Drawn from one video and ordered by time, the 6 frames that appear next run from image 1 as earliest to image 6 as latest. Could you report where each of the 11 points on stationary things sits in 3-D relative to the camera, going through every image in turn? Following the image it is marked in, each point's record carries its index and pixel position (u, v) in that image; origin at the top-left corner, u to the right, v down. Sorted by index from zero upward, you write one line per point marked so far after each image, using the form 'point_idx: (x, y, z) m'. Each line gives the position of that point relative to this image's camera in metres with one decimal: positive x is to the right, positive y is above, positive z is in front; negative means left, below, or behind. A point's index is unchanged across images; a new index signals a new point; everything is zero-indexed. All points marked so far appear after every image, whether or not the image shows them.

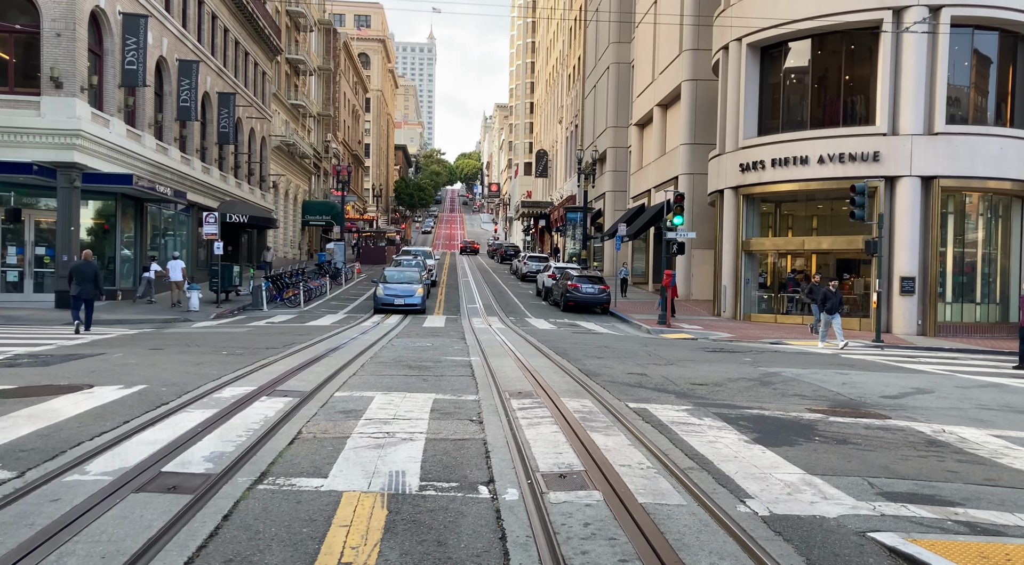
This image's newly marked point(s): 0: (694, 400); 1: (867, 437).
0: (+1.9, -1.2, +9.2) m
1: (+3.0, -1.3, +7.4) m
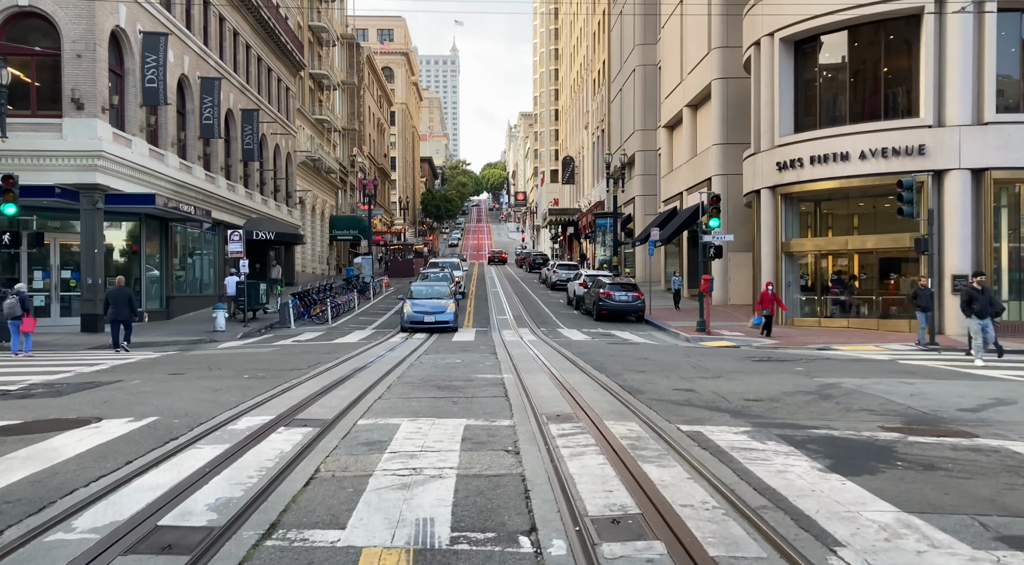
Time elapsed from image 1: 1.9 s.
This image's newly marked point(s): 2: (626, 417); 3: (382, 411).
0: (+2.3, -1.3, +8.4) m
1: (+3.3, -1.3, +6.6) m
2: (+1.1, -1.3, +8.4) m
3: (-1.3, -1.3, +9.0) m
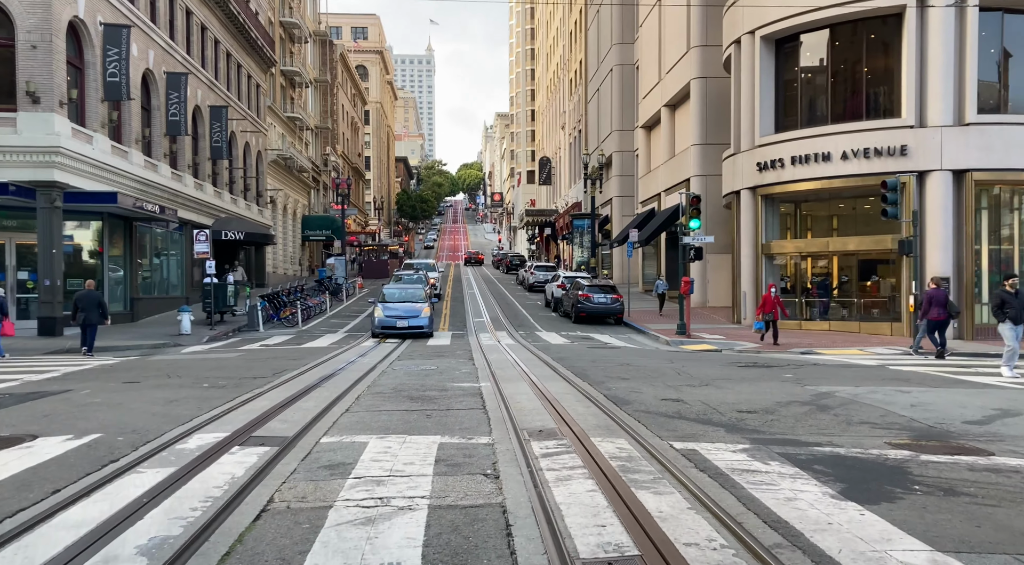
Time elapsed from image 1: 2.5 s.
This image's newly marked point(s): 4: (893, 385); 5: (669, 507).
0: (+2.1, -1.3, +7.8) m
1: (+3.2, -1.4, +6.0) m
2: (+0.9, -1.3, +7.7) m
3: (-1.5, -1.4, +8.3) m
4: (+5.0, -1.3, +11.5) m
5: (+0.9, -1.4, +5.3) m
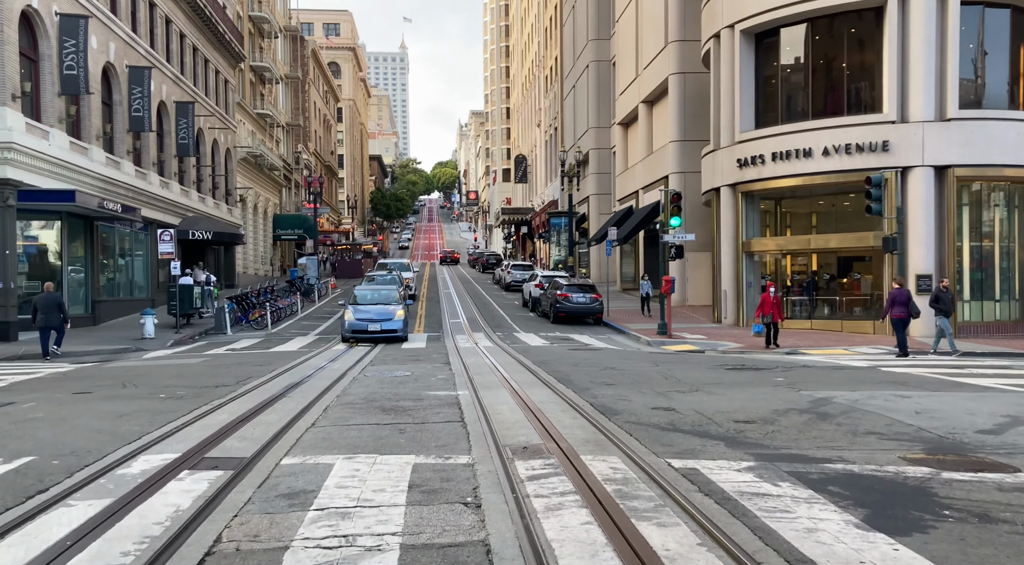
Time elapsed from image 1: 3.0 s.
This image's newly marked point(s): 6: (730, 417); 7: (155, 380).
0: (+1.9, -1.4, +7.1) m
1: (+3.1, -1.4, +5.4) m
2: (+0.7, -1.3, +7.1) m
3: (-1.7, -1.4, +7.5) m
4: (+4.7, -1.3, +11.0) m
5: (+0.9, -1.4, +4.7) m
6: (+2.2, -1.3, +8.8) m
7: (-5.5, -1.5, +13.6) m
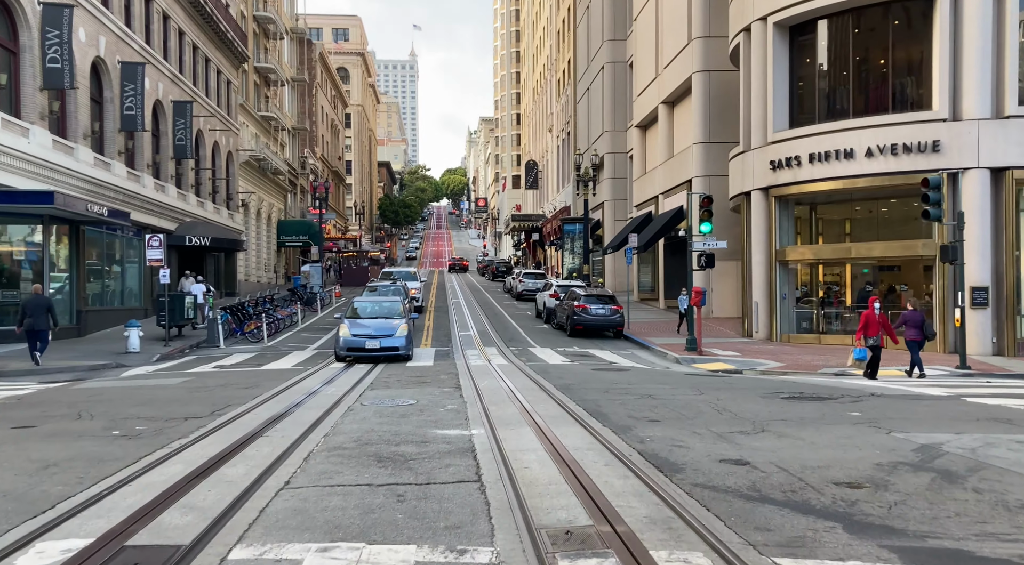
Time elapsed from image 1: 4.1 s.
0: (+2.2, -1.5, +5.1) m
1: (+3.3, -1.5, +3.3) m
2: (+1.0, -1.5, +5.1) m
3: (-1.5, -1.5, +5.6) m
4: (+5.0, -1.5, +8.9) m
5: (+1.1, -1.5, +2.7) m
6: (+2.4, -1.5, +6.8) m
7: (-5.2, -1.7, +11.7) m
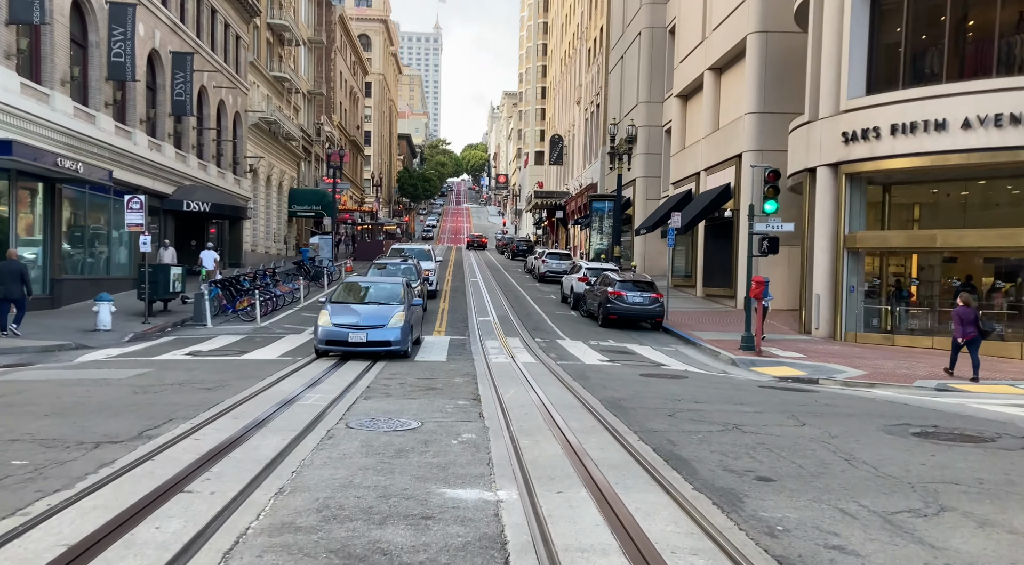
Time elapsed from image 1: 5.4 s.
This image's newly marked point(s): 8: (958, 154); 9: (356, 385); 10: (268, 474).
0: (+2.4, -1.6, +1.9) m
1: (+3.5, -1.7, +0.1) m
2: (+1.2, -1.5, +1.9) m
3: (-1.2, -1.5, +2.5) m
4: (+5.3, -1.6, +5.7) m
5: (+1.3, -1.6, -0.5) m
6: (+2.7, -1.5, +3.6) m
7: (-4.9, -1.4, +8.7) m
8: (+9.8, +2.8, +19.3) m
9: (-2.0, -1.3, +11.4) m
10: (-1.8, -1.4, +6.7) m
